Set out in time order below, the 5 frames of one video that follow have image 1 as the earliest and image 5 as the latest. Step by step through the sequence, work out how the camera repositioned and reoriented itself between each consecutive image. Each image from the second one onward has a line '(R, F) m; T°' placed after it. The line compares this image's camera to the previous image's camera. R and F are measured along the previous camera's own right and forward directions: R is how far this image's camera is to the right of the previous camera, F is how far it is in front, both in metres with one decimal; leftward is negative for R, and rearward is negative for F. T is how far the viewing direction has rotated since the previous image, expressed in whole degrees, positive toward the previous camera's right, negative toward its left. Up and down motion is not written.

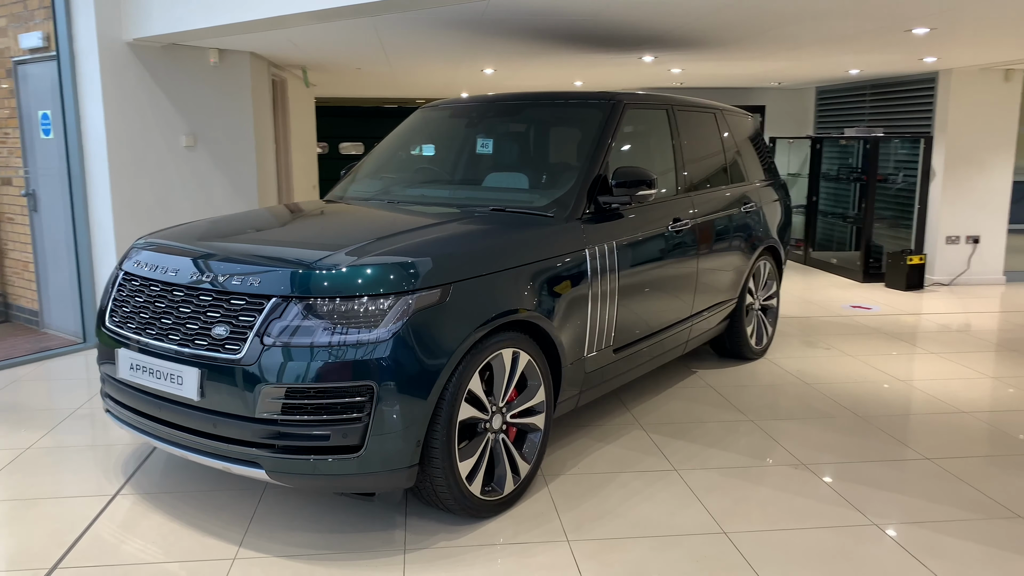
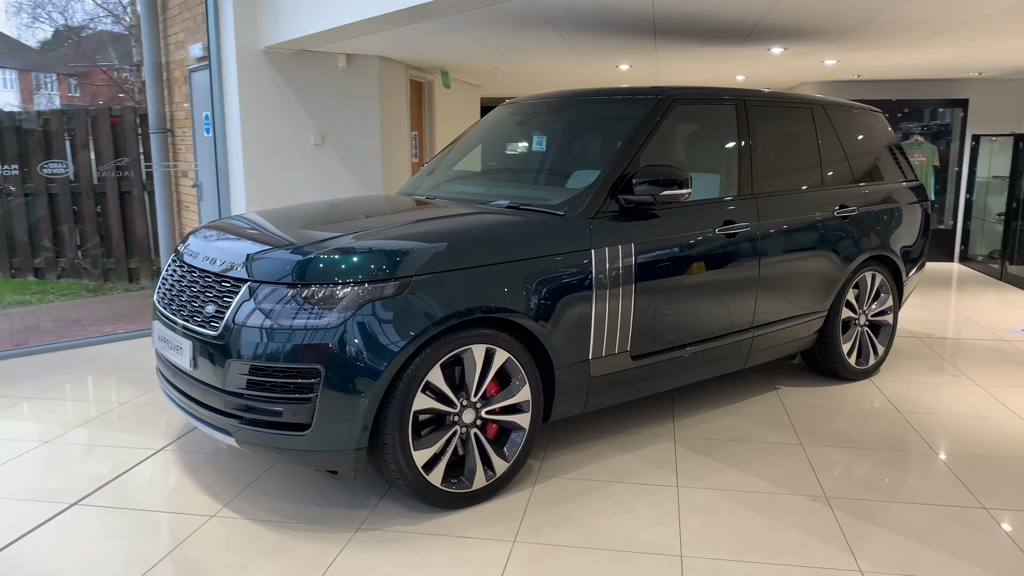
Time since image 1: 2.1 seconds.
(+0.9, +0.1) m; -16°
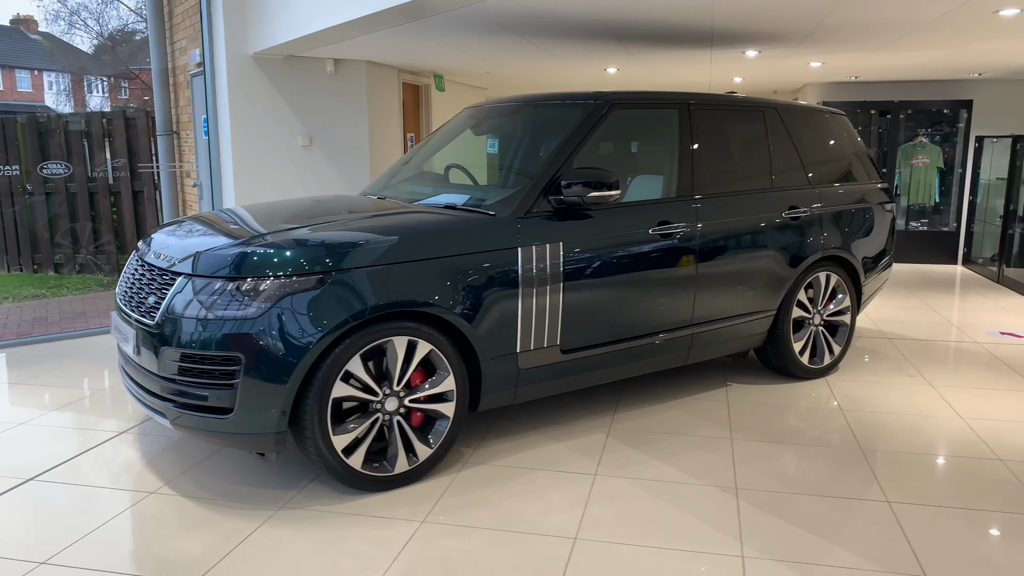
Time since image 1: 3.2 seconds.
(+0.4, -0.1) m; -3°
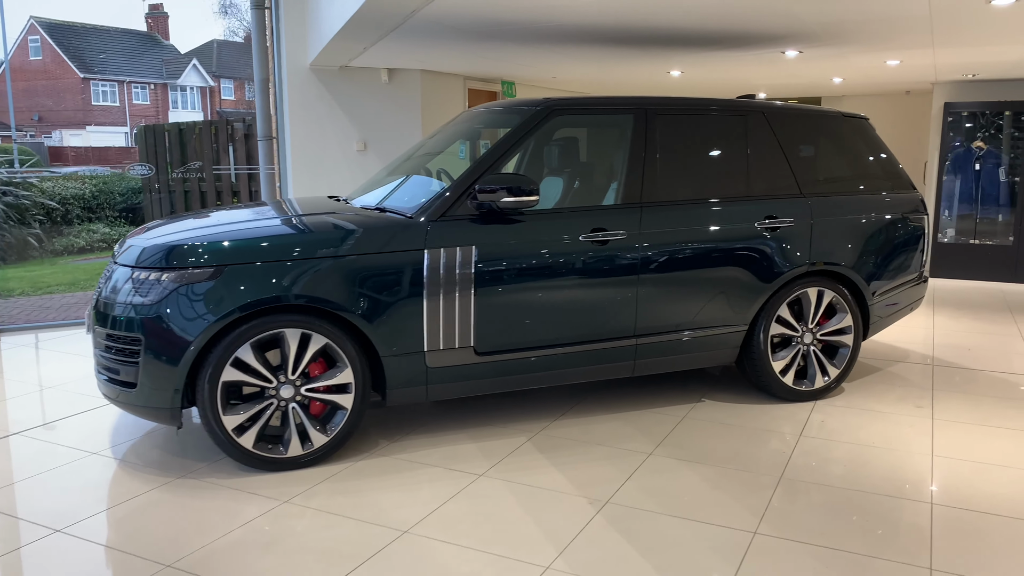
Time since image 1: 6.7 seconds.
(+1.2, +0.1) m; -14°
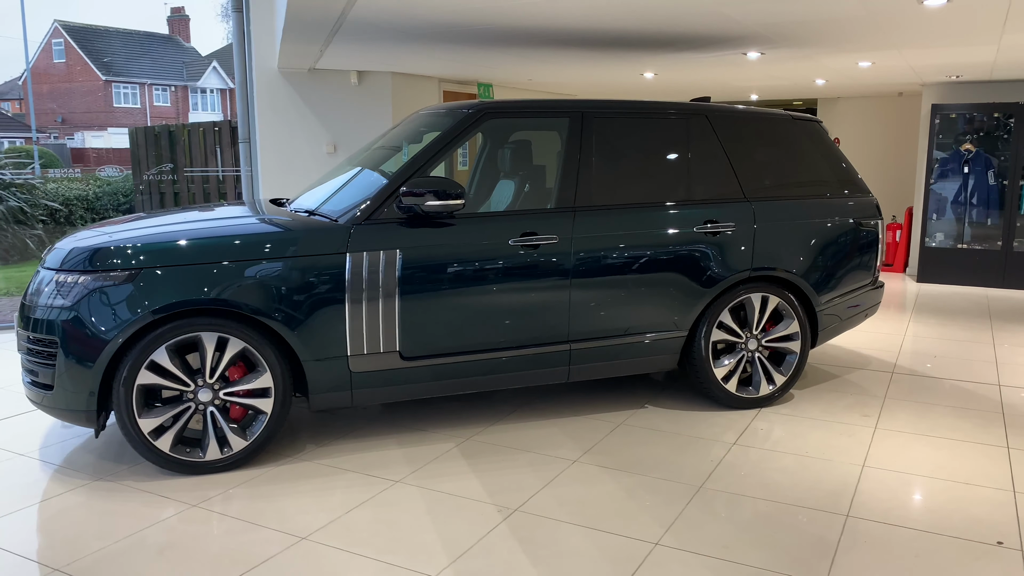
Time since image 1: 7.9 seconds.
(+0.4, 0.0) m; -2°
